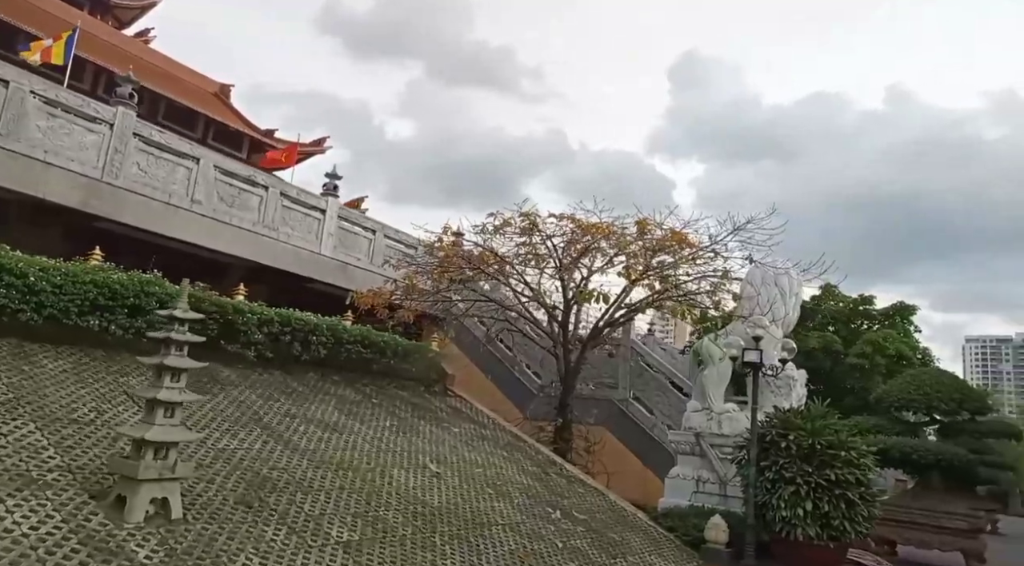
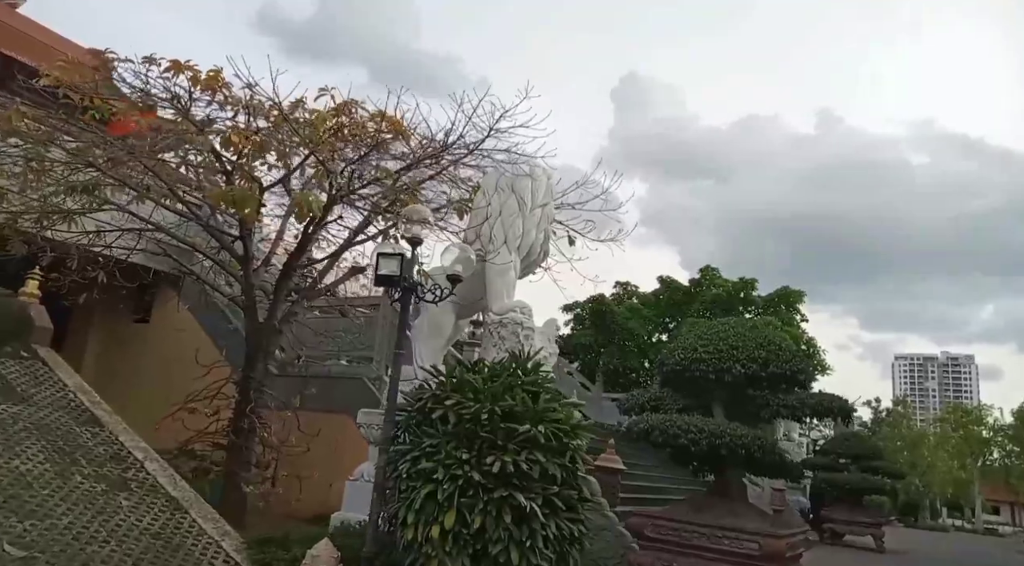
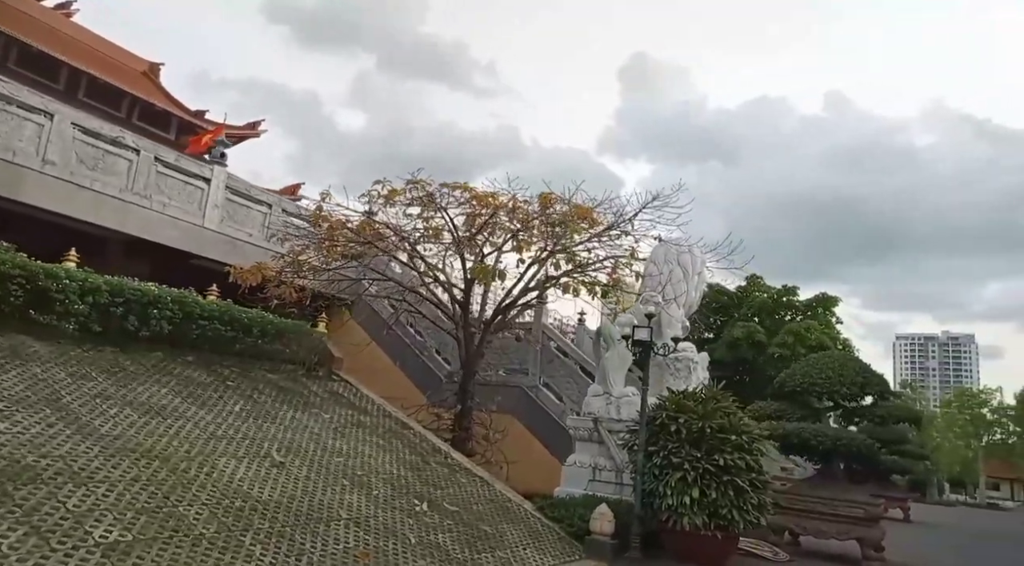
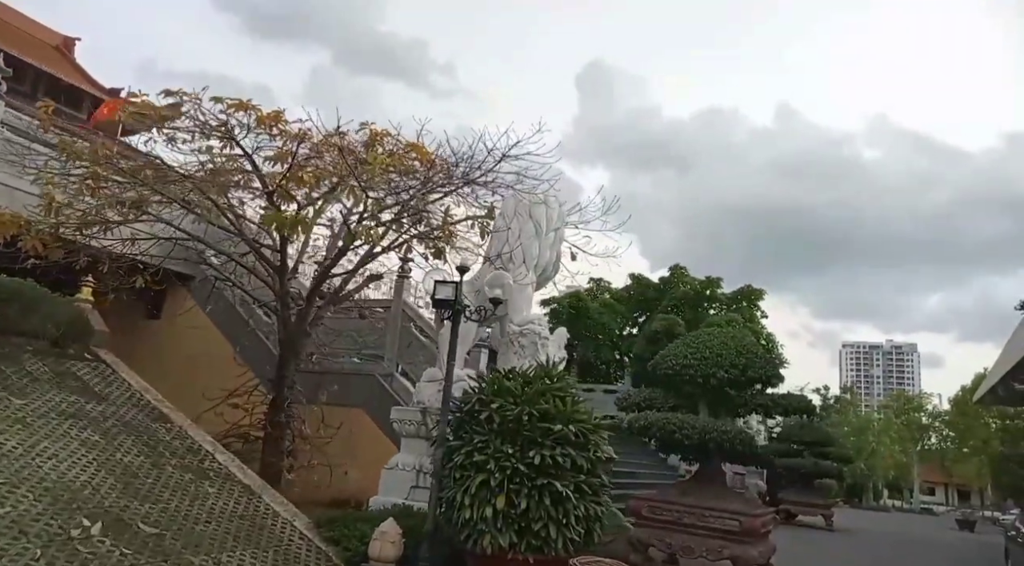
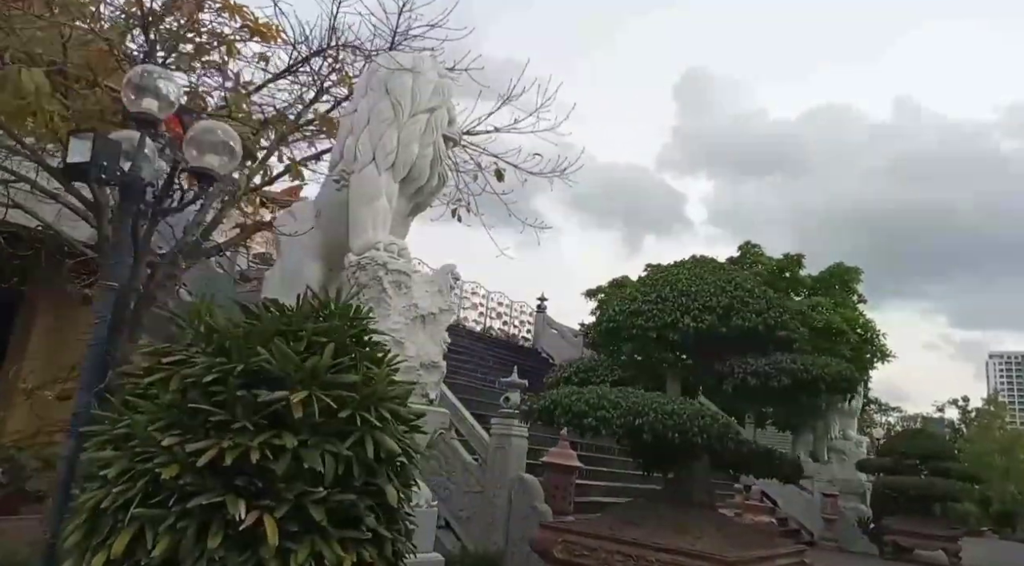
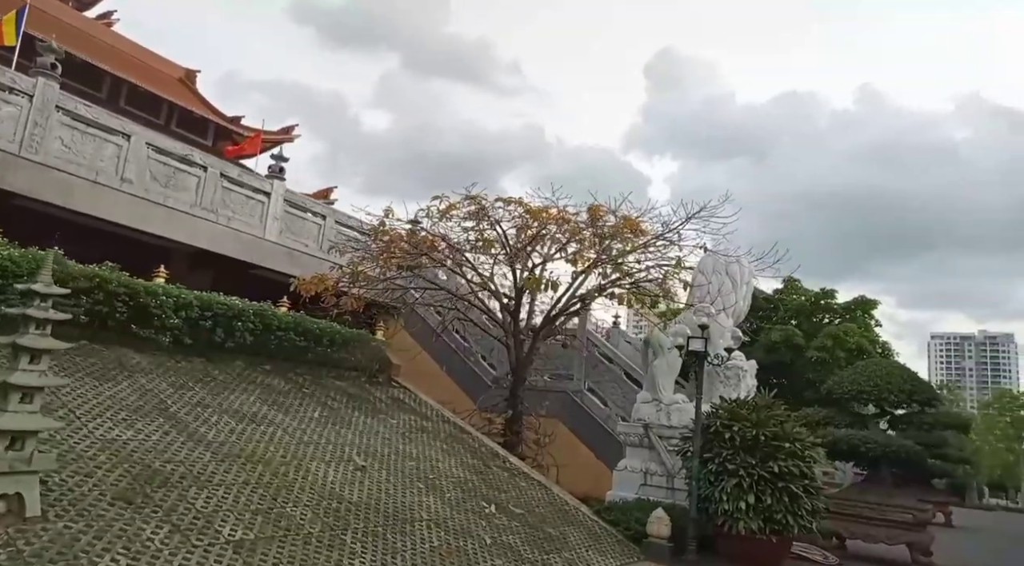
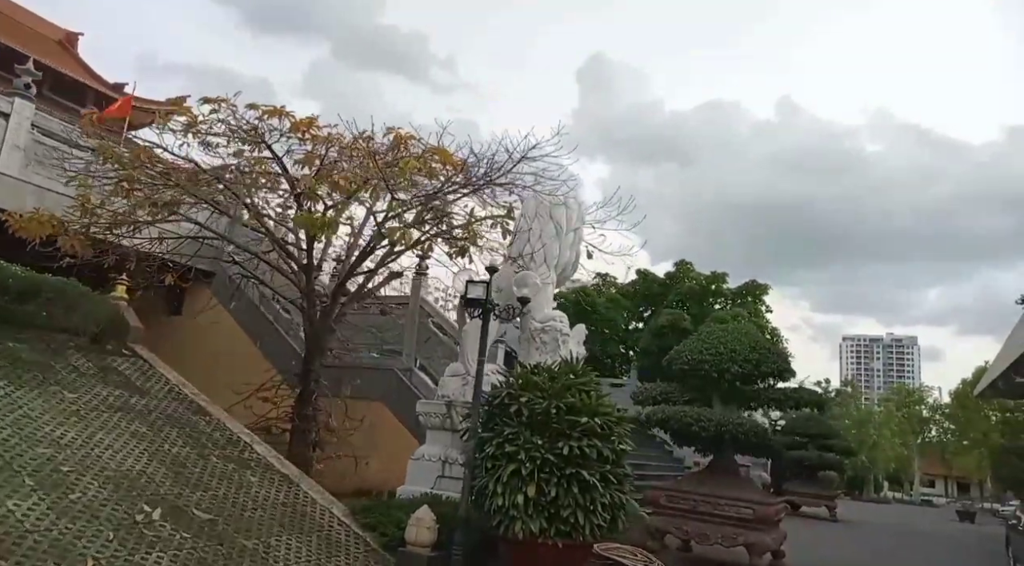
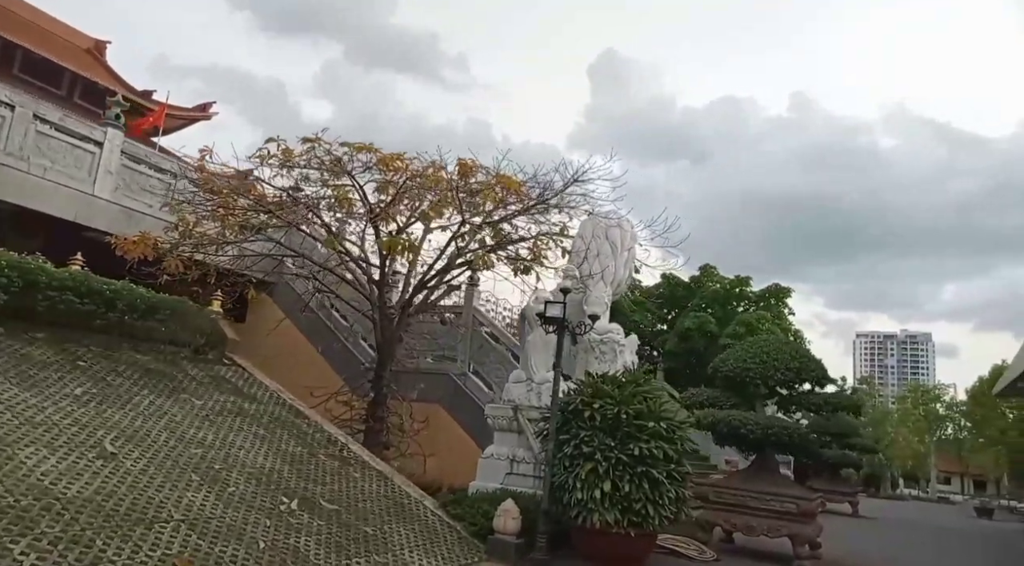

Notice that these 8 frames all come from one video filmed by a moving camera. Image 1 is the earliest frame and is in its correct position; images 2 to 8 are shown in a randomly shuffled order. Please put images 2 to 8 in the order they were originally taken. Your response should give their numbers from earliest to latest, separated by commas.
6, 3, 8, 7, 4, 2, 5
